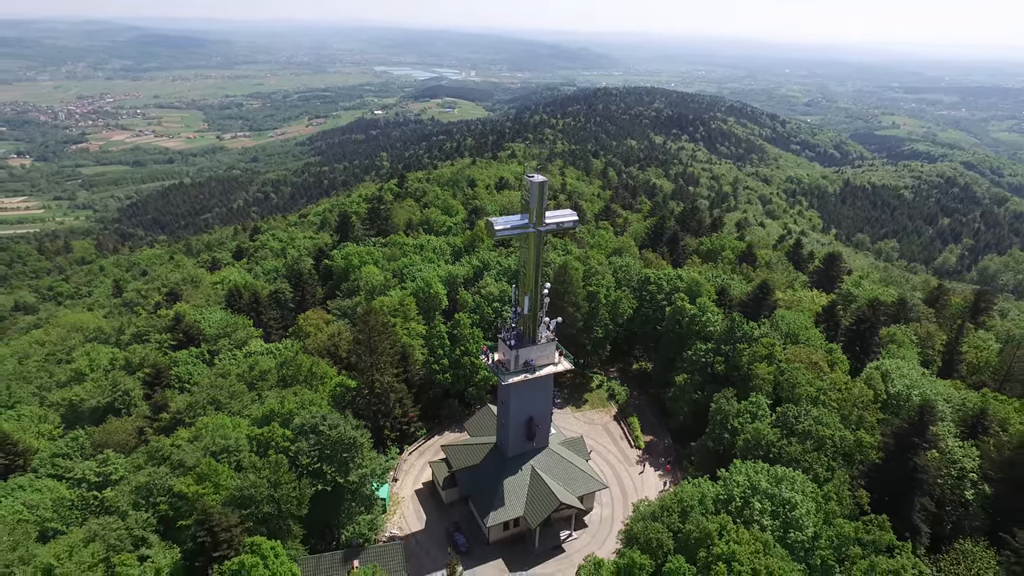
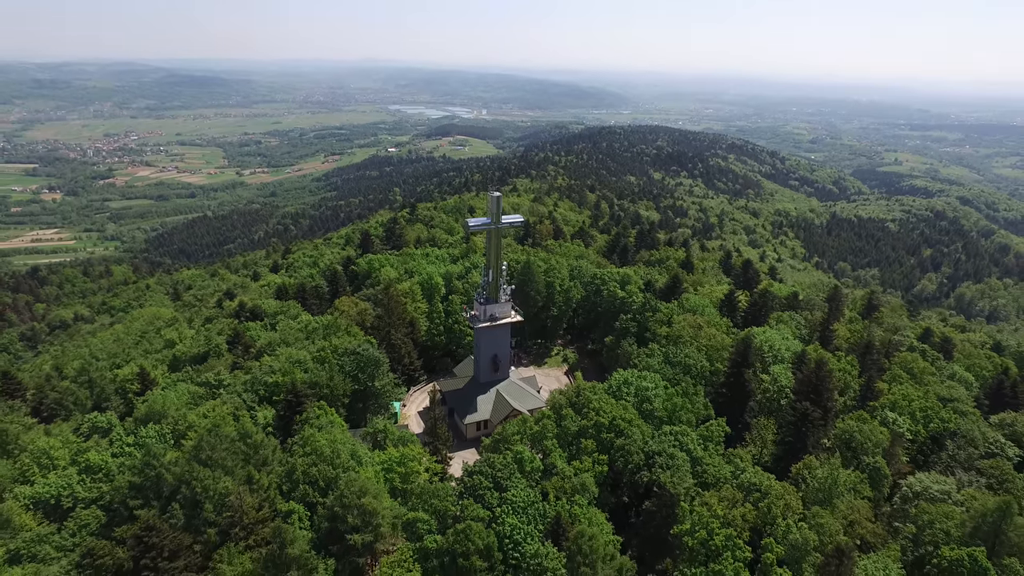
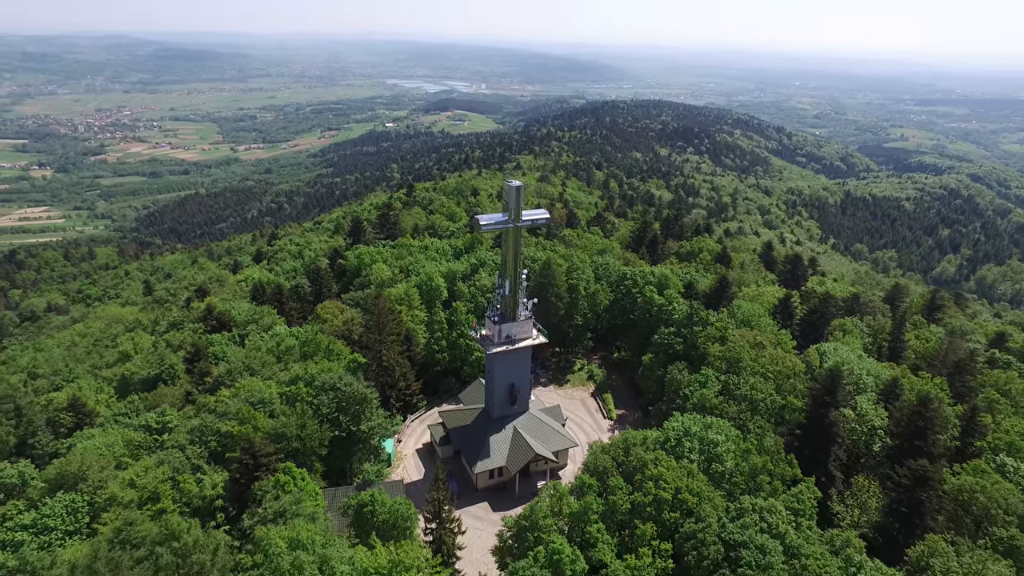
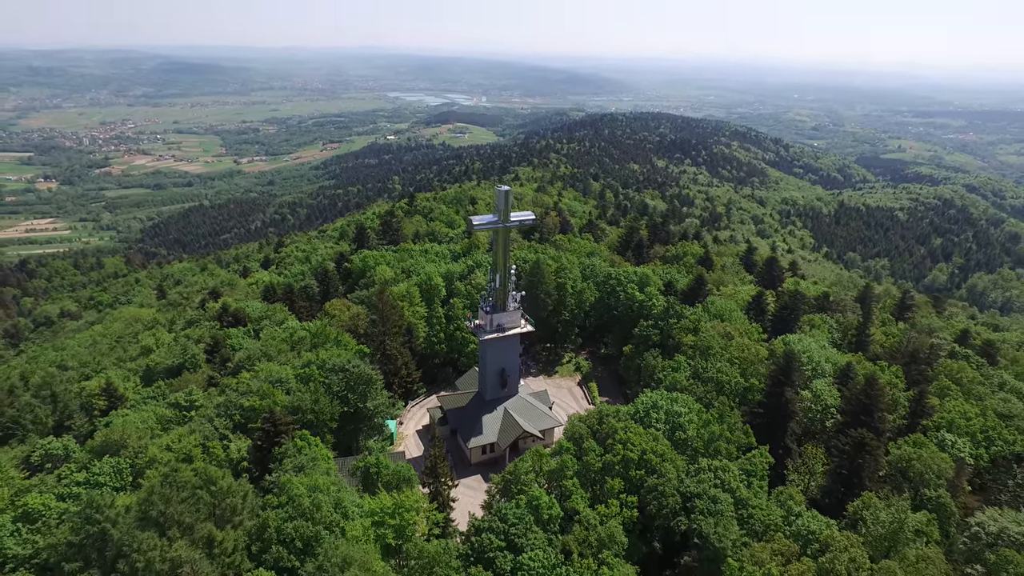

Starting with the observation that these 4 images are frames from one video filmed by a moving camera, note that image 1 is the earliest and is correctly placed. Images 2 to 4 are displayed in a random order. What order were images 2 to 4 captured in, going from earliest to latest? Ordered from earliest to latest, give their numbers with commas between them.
3, 4, 2
